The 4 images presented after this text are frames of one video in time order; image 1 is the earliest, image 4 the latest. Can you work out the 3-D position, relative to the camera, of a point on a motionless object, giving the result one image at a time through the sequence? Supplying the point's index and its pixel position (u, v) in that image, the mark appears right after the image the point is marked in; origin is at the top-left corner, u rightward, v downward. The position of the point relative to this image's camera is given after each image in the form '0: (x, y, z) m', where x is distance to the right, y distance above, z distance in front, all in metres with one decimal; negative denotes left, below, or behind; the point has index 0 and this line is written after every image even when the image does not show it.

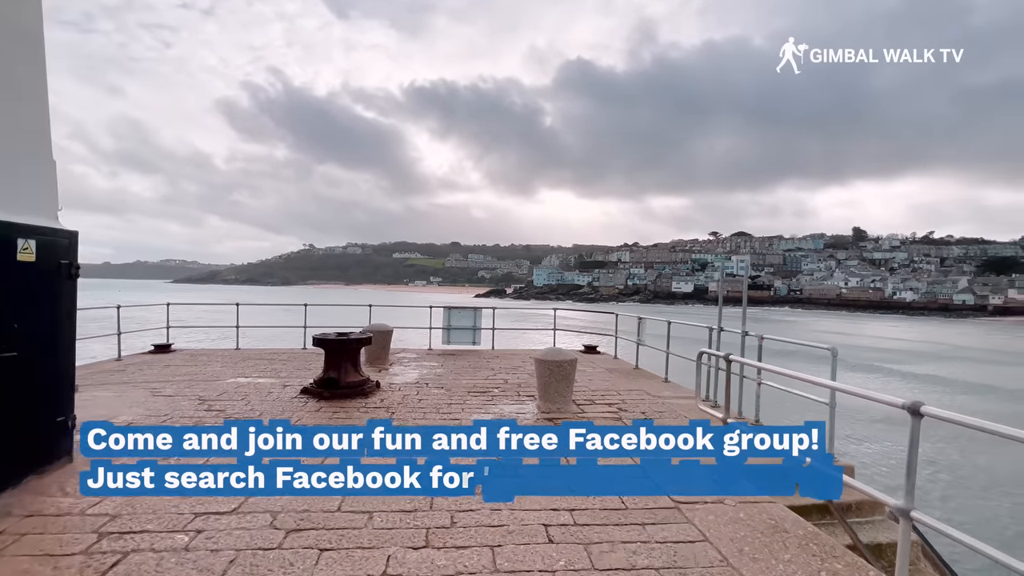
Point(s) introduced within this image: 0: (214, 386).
0: (-4.3, -1.4, +6.4) m
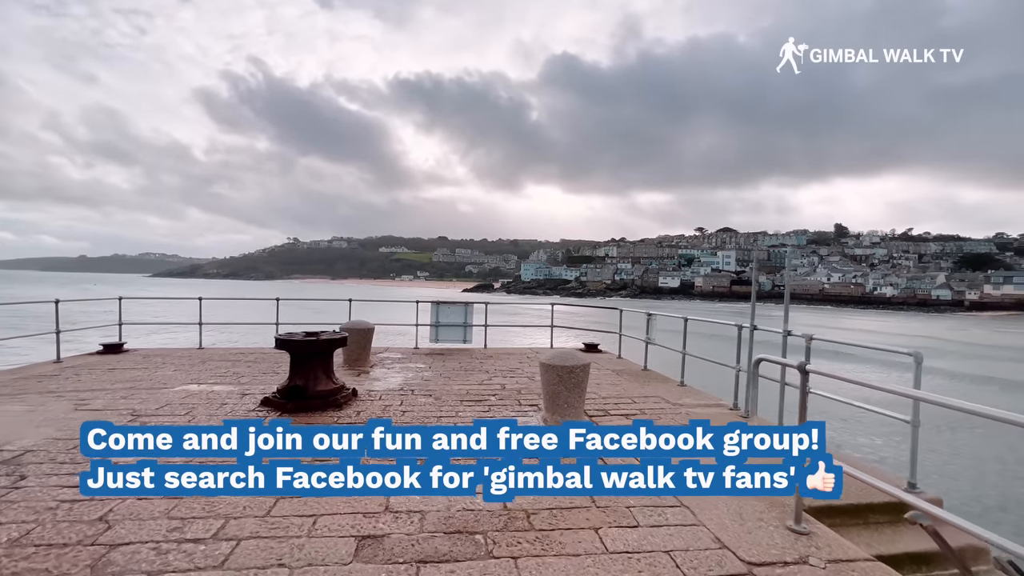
0: (-4.2, -1.3, +5.3) m
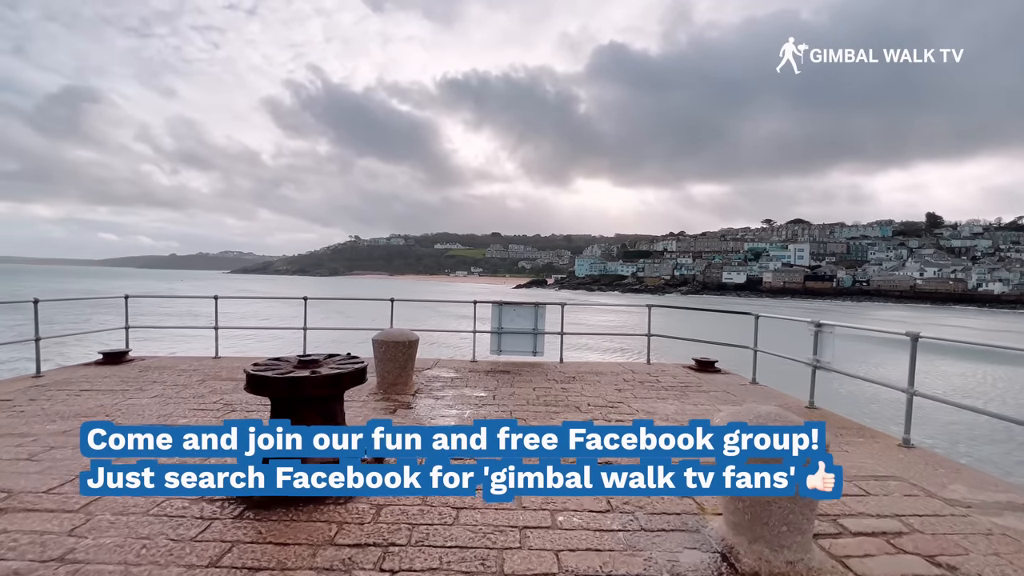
0: (-3.3, -1.3, +3.4) m
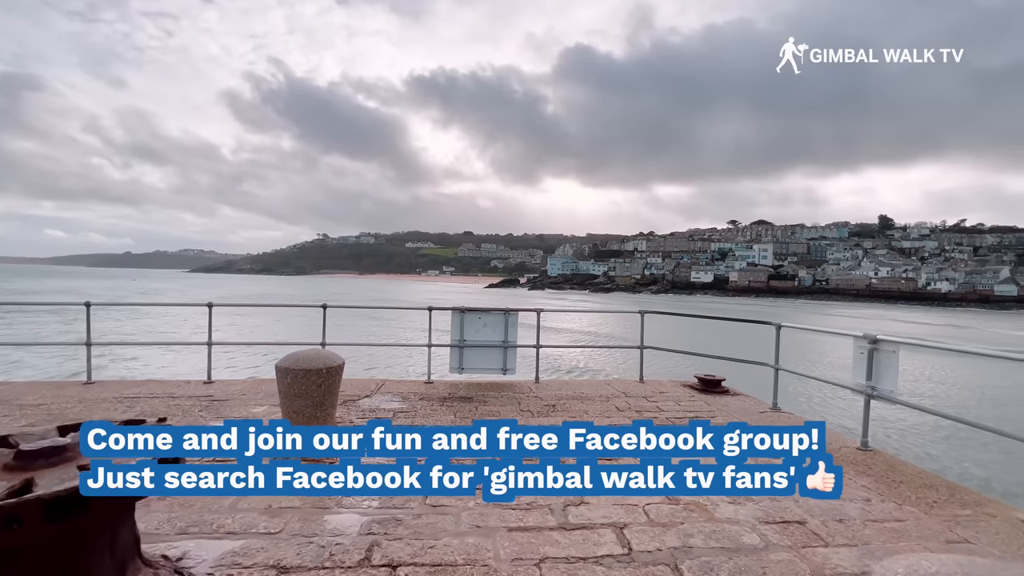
0: (-3.5, -1.4, +1.6) m
